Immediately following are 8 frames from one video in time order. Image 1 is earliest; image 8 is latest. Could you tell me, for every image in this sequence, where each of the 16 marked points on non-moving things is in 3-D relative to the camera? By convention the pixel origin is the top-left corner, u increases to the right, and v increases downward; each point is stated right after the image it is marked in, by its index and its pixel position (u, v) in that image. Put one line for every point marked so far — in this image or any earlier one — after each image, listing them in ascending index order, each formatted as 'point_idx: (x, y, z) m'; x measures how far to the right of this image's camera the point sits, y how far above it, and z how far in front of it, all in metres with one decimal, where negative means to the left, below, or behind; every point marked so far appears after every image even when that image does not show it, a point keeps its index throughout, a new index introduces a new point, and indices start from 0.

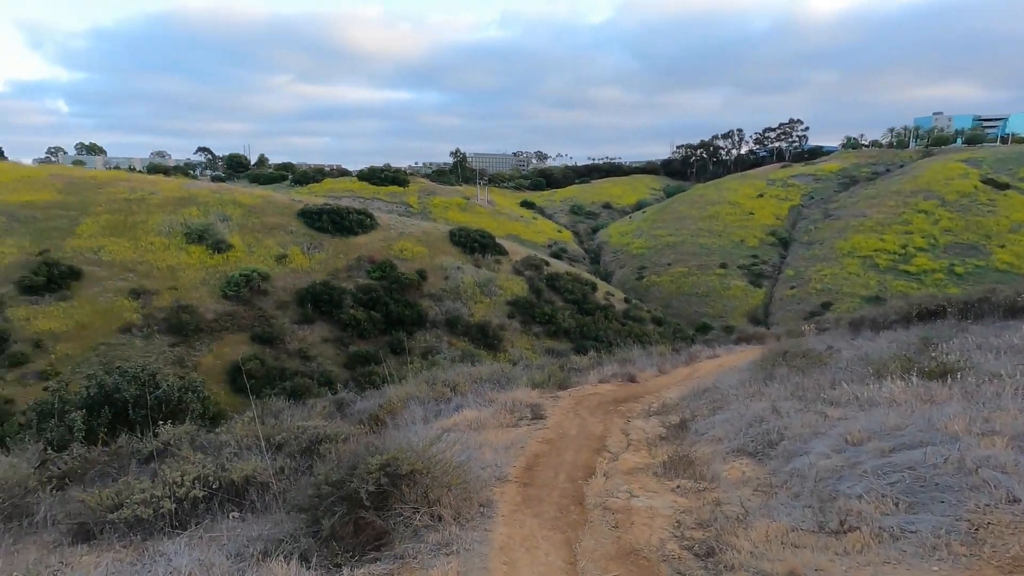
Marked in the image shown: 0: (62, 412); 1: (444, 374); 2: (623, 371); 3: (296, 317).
0: (-5.5, -1.5, +6.6) m
1: (-1.1, -1.4, +8.7) m
2: (+1.8, -1.3, +8.6) m
3: (-7.4, -1.1, +19.7) m
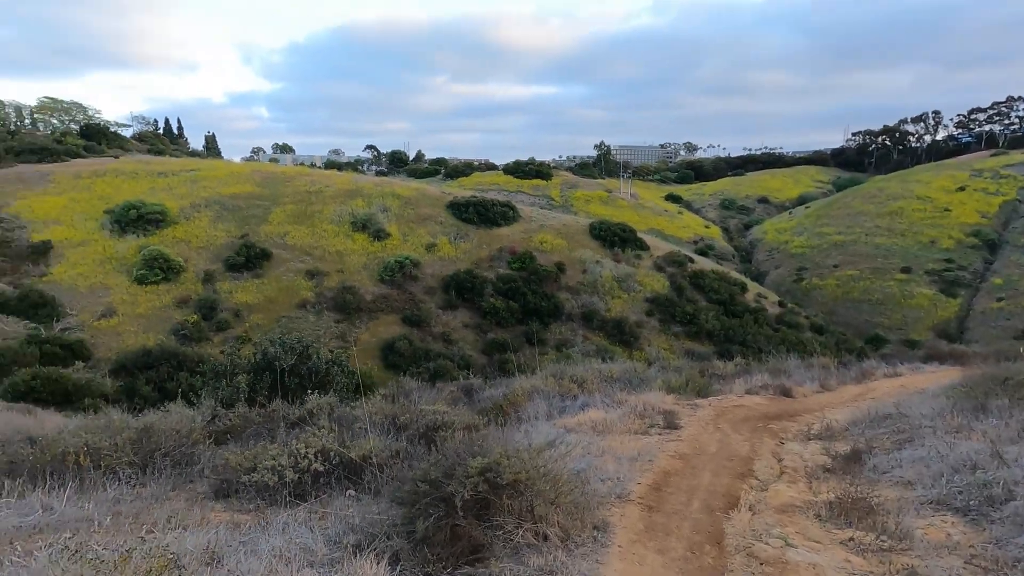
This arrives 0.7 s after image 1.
0: (-3.9, -1.2, +7.4) m
1: (+1.0, -1.3, +8.3) m
2: (+3.7, -1.3, +7.5) m
3: (-2.3, -0.6, +20.7) m
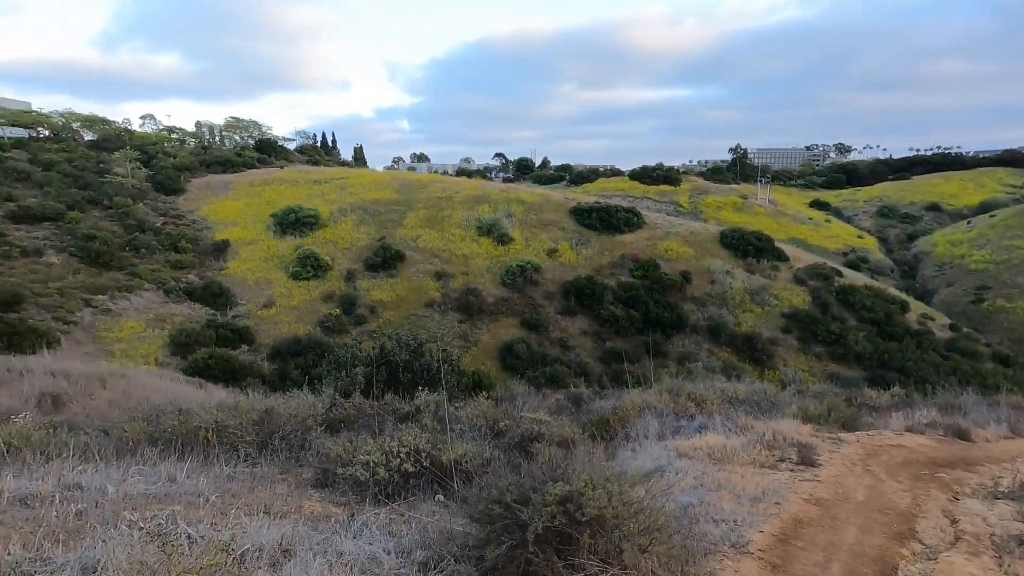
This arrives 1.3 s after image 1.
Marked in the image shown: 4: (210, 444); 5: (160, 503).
0: (-2.3, -1.1, +7.8) m
1: (+2.6, -1.4, +7.6) m
2: (+5.1, -1.6, +6.3) m
3: (+2.1, -0.8, +20.4) m
4: (-2.4, -1.3, +4.3) m
5: (-1.9, -1.2, +2.9) m
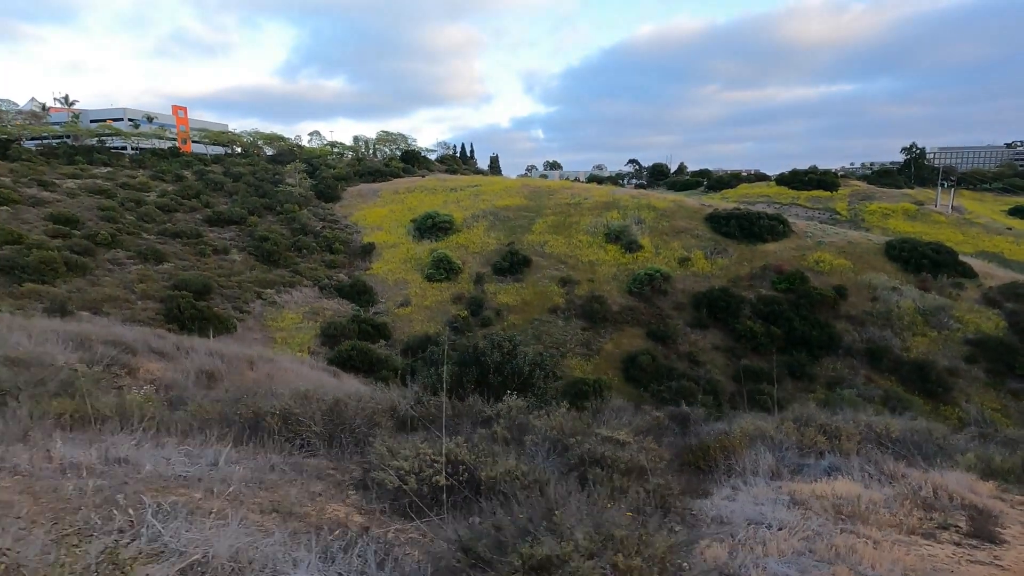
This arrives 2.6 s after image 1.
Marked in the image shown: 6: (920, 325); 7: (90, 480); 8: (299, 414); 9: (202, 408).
0: (-1.0, -1.1, +7.7) m
1: (+3.8, -1.5, +6.3) m
2: (+5.8, -1.7, +4.4) m
3: (+6.4, -1.1, +18.8) m
4: (-1.9, -1.1, +4.3) m
5: (-1.7, -1.0, +2.8) m
6: (+13.3, -1.2, +17.4) m
7: (-2.1, -0.9, +2.6) m
8: (-1.8, -1.1, +4.5) m
9: (-2.8, -1.1, +4.8) m
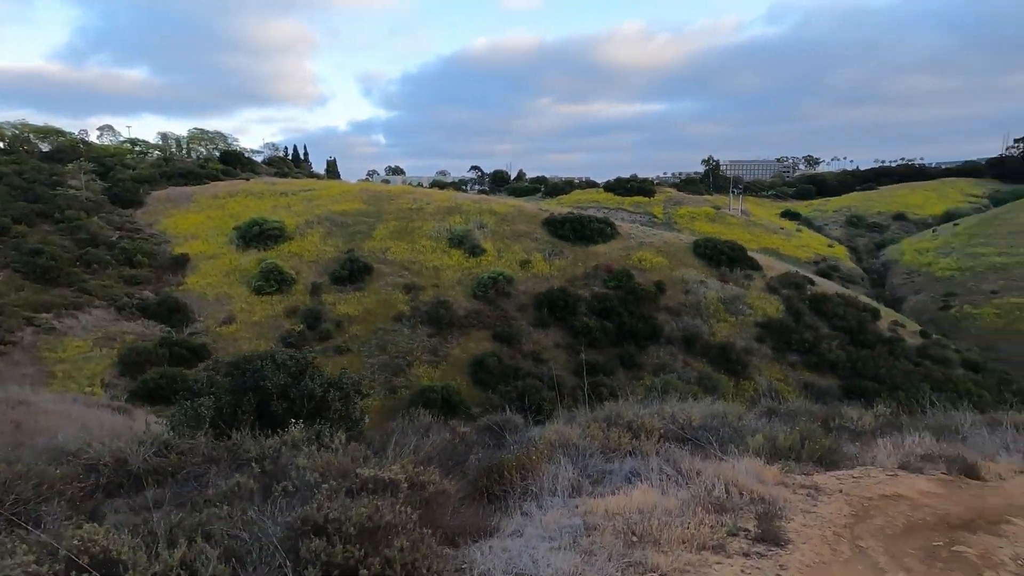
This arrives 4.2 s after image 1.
0: (-3.4, -1.2, +6.3) m
1: (+1.5, -1.4, +6.2) m
2: (+4.0, -1.5, +5.0) m
3: (+0.5, -1.1, +19.0) m
4: (-3.4, -1.3, +2.7) m
5: (-2.8, -1.1, +1.3) m
6: (+7.6, -0.9, +19.5) m
7: (-3.1, -1.0, +1.1) m
8: (-3.3, -1.2, +2.9) m
9: (-4.4, -1.2, +3.0) m
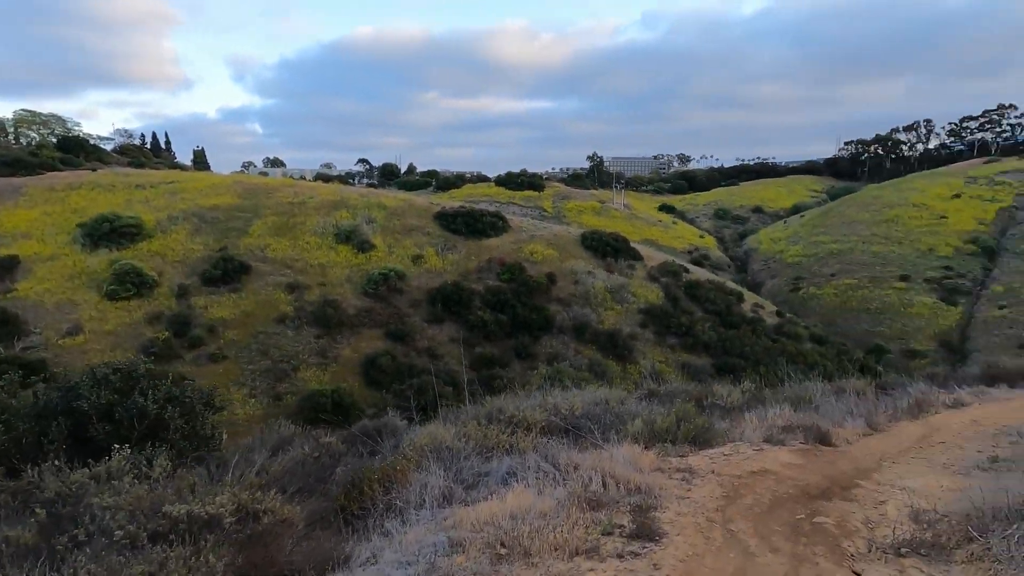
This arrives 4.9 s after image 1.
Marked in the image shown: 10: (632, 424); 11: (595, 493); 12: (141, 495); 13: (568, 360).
0: (-4.7, -1.2, +5.1) m
1: (+0.1, -1.3, +6.0) m
2: (+2.8, -1.3, +5.3) m
3: (-3.3, -0.9, +18.3) m
4: (-4.0, -1.3, +1.6) m
5: (-3.2, -1.2, +0.4) m
6: (+3.5, -0.5, +20.2) m
7: (-3.4, -1.1, +0.1) m
8: (-4.0, -1.2, +1.8) m
9: (-5.0, -1.3, +1.7) m
10: (+1.1, -1.3, +5.0) m
11: (+0.5, -1.2, +3.2) m
12: (-2.2, -1.2, +3.1) m
13: (+1.6, -2.4, +17.2) m
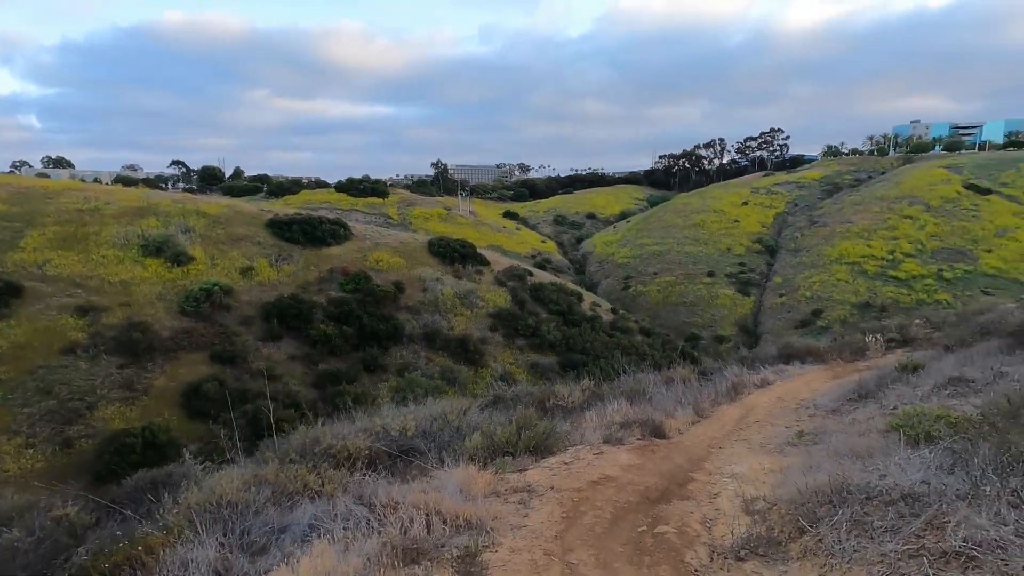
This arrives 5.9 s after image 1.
0: (-6.0, -1.5, +3.0) m
1: (-1.6, -1.4, +5.2) m
2: (+1.2, -1.3, +5.2) m
3: (-8.3, -1.4, +16.1) m
4: (-4.3, -1.5, -0.2) m
5: (-3.2, -1.3, -1.1) m
6: (-2.2, -0.7, +19.8) m
7: (-3.4, -1.2, -1.5) m
8: (-4.4, -1.4, +0.1) m
9: (-5.4, -1.5, -0.4) m
10: (-0.4, -1.3, +4.5) m
11: (-0.5, -1.2, +2.6) m
12: (-3.0, -1.3, +1.8) m
13: (-3.2, -2.6, +16.4) m
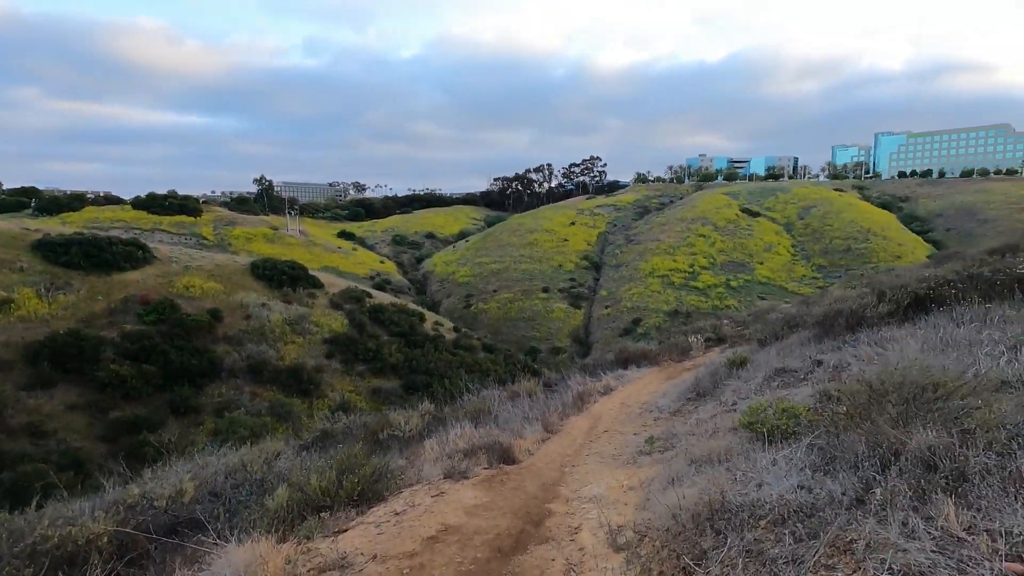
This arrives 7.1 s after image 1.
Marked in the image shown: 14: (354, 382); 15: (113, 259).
0: (-6.5, -1.7, +0.3) m
1: (-2.9, -1.5, +3.7) m
2: (-0.2, -1.3, +4.6) m
3: (-12.5, -2.2, +12.2) m
4: (-4.0, -1.4, -2.2) m
5: (-2.7, -1.2, -2.8) m
6: (-7.8, -1.5, +17.5) m
7: (-2.7, -1.1, -3.2) m
8: (-4.1, -1.4, -2.0) m
9: (-4.9, -1.5, -2.7) m
10: (-1.6, -1.4, +3.4) m
11: (-1.1, -1.2, +1.6) m
12: (-3.3, -1.3, 0.0) m
13: (-7.6, -3.2, +13.9) m
14: (-5.2, -3.0, +16.7) m
15: (-14.5, +1.2, +18.1) m
